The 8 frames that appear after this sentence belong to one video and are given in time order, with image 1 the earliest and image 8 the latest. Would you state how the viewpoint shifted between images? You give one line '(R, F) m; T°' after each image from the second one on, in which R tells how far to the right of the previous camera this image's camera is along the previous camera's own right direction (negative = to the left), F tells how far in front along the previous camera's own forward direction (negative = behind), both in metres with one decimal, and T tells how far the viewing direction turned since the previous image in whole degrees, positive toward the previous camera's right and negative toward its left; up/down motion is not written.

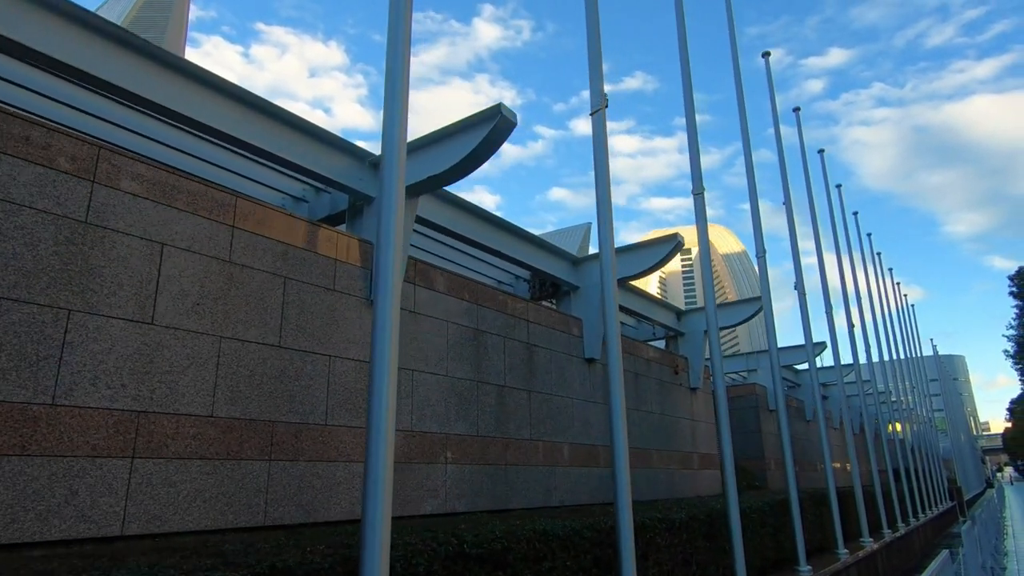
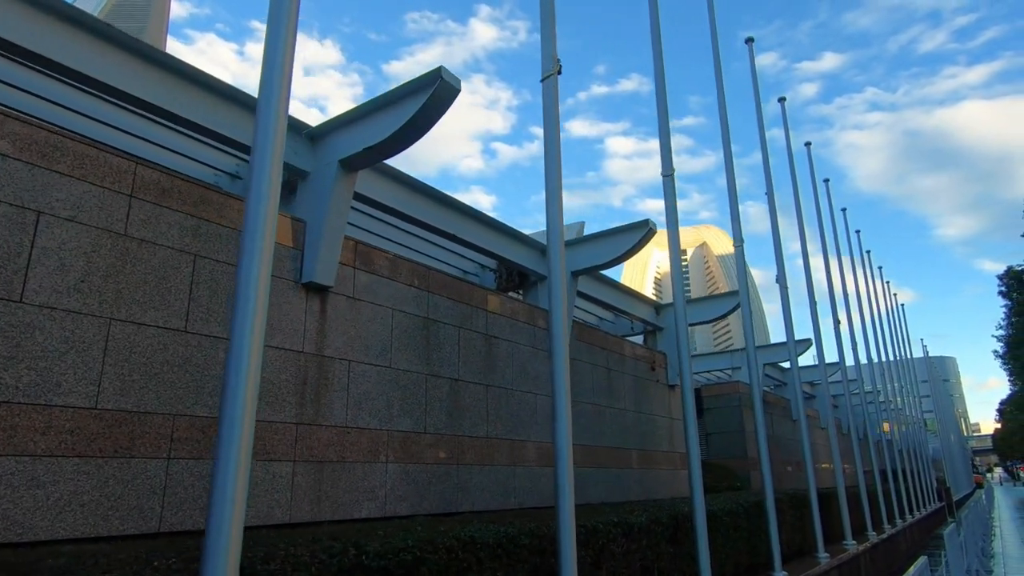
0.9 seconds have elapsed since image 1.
(+0.5, +0.7) m; 0°
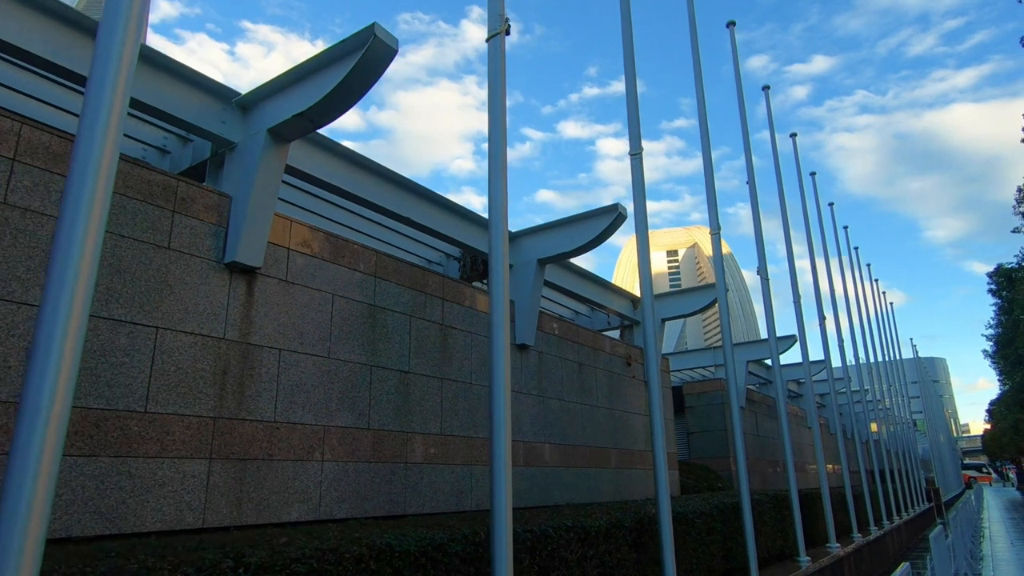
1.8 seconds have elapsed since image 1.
(+0.5, +0.6) m; +1°
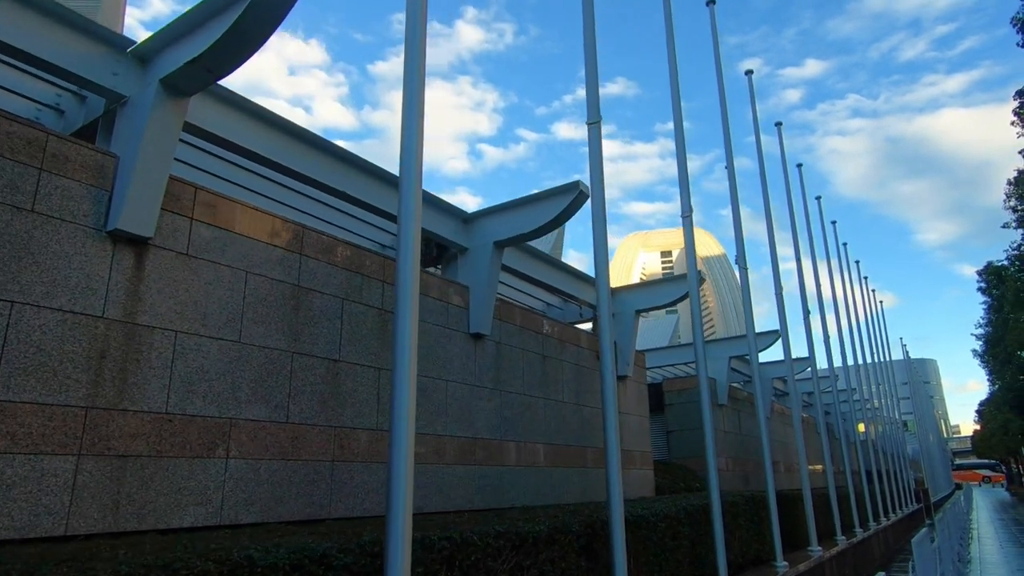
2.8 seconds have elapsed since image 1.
(+0.6, +0.8) m; +1°
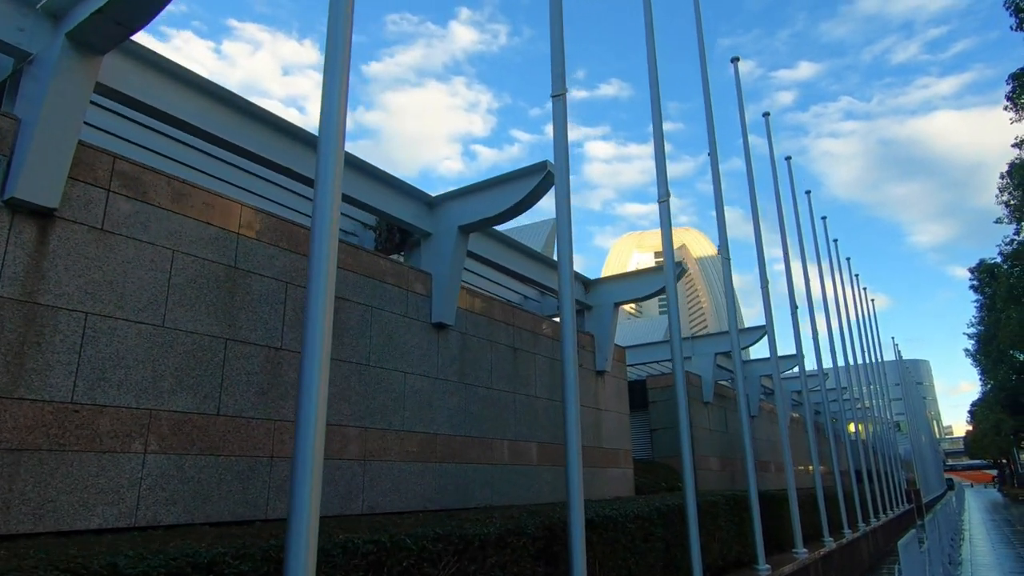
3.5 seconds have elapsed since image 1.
(+0.4, +0.6) m; 0°
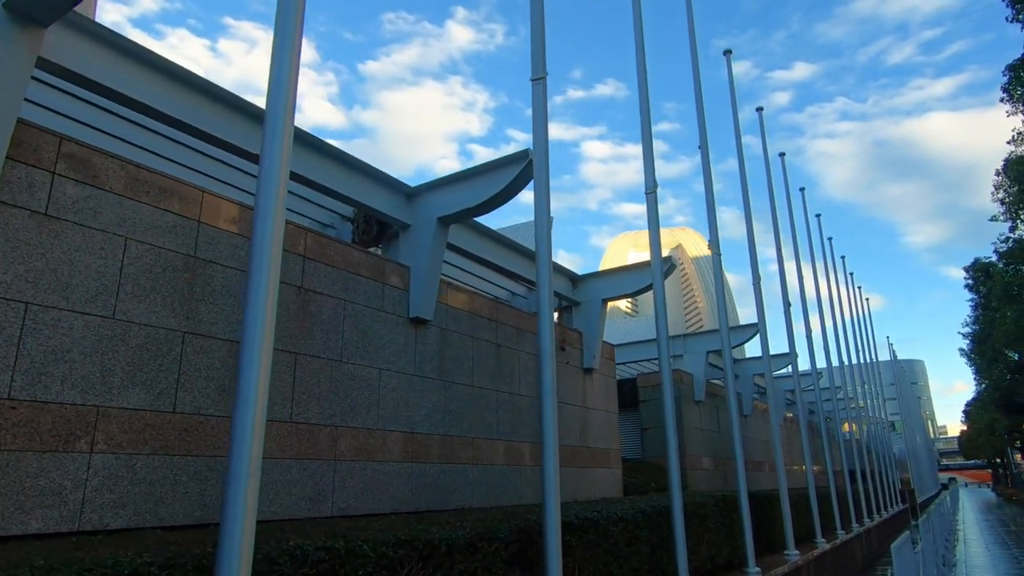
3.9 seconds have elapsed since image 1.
(-1.0, -1.4) m; 0°
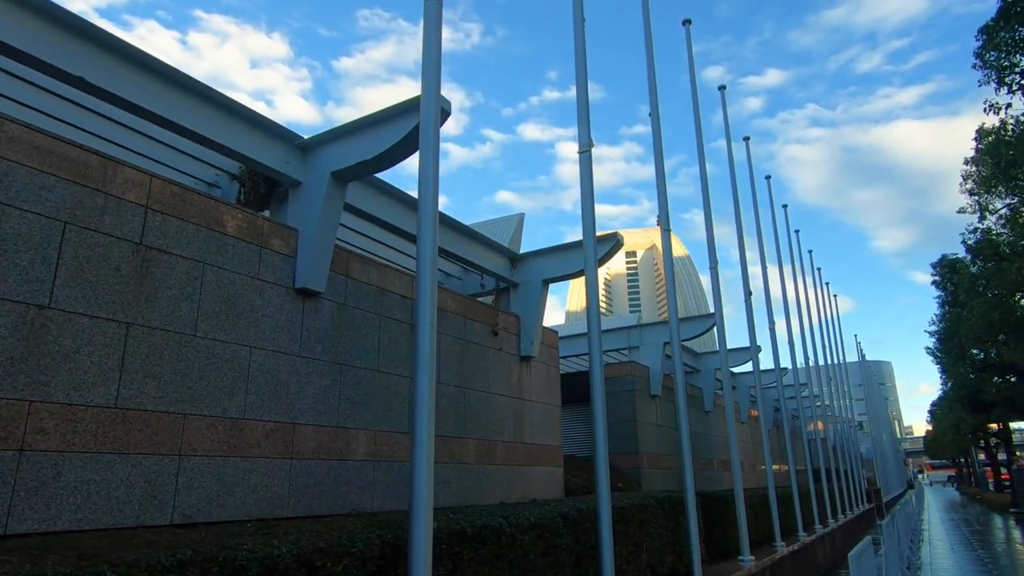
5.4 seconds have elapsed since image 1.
(+0.4, +0.8) m; +2°
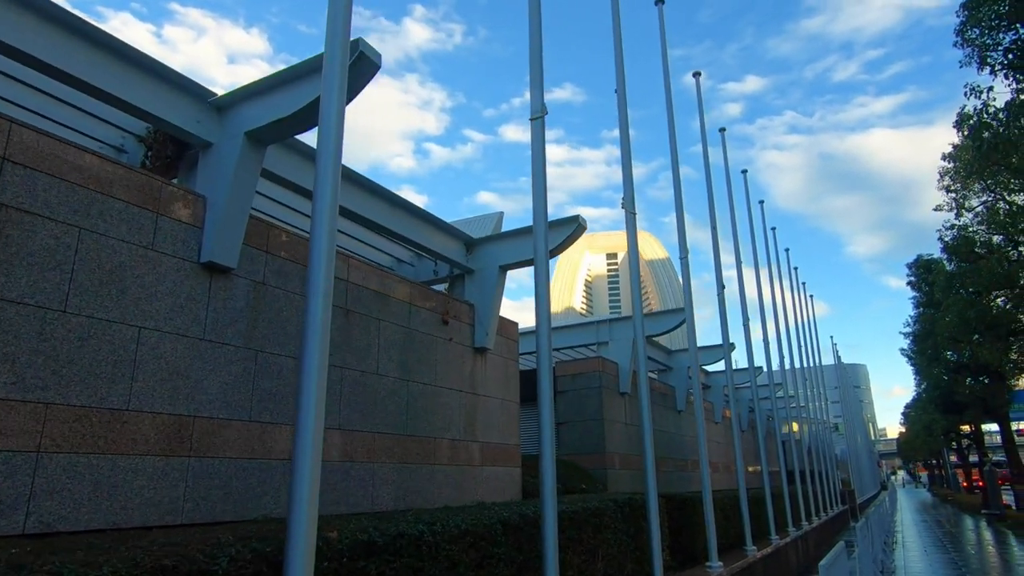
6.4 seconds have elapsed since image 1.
(+0.5, +1.1) m; +2°
